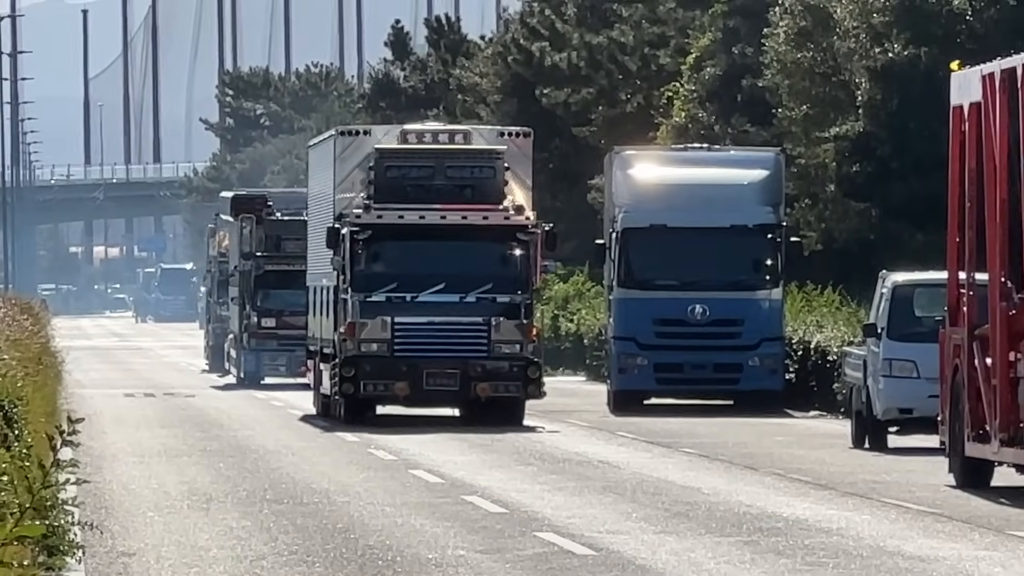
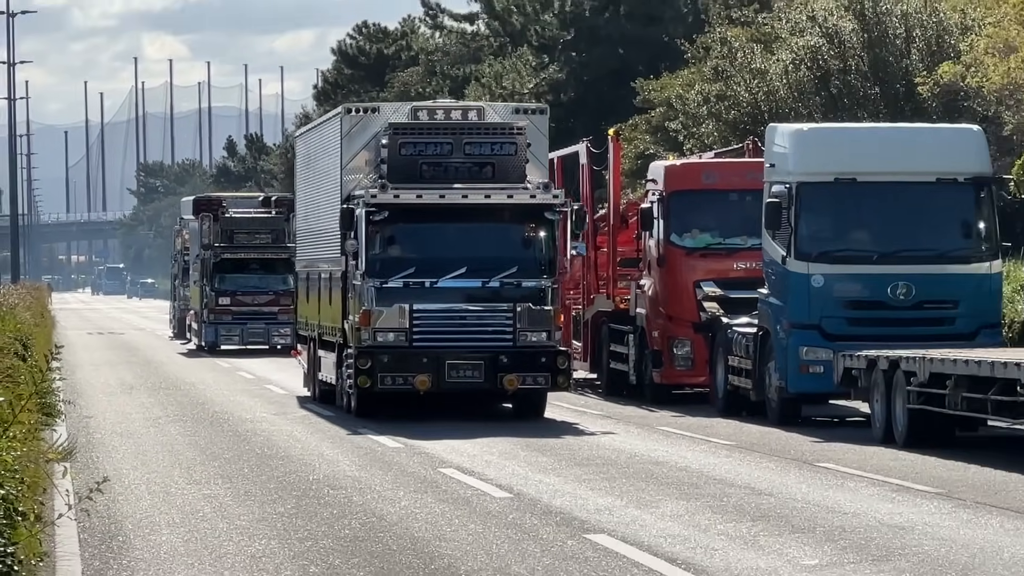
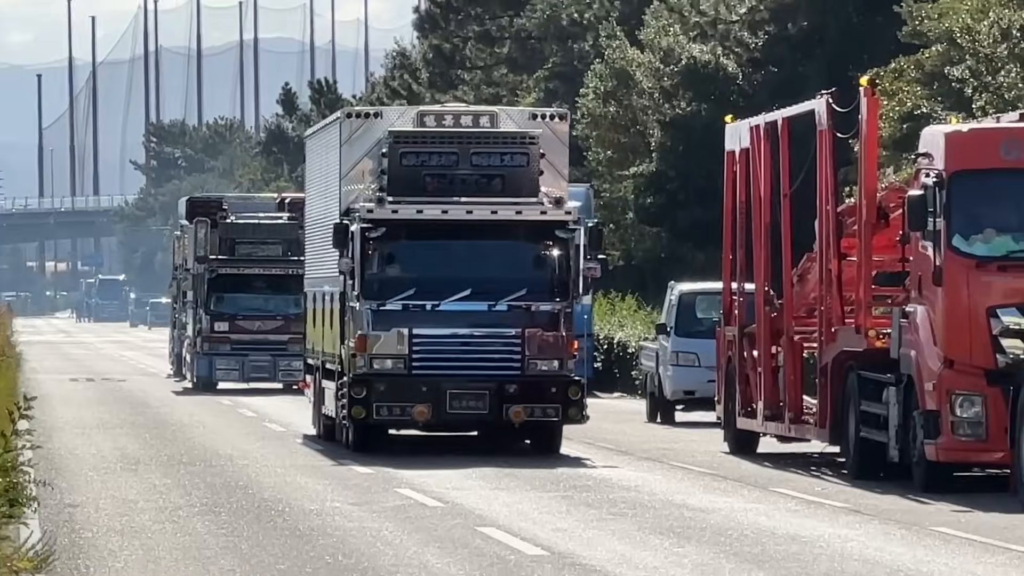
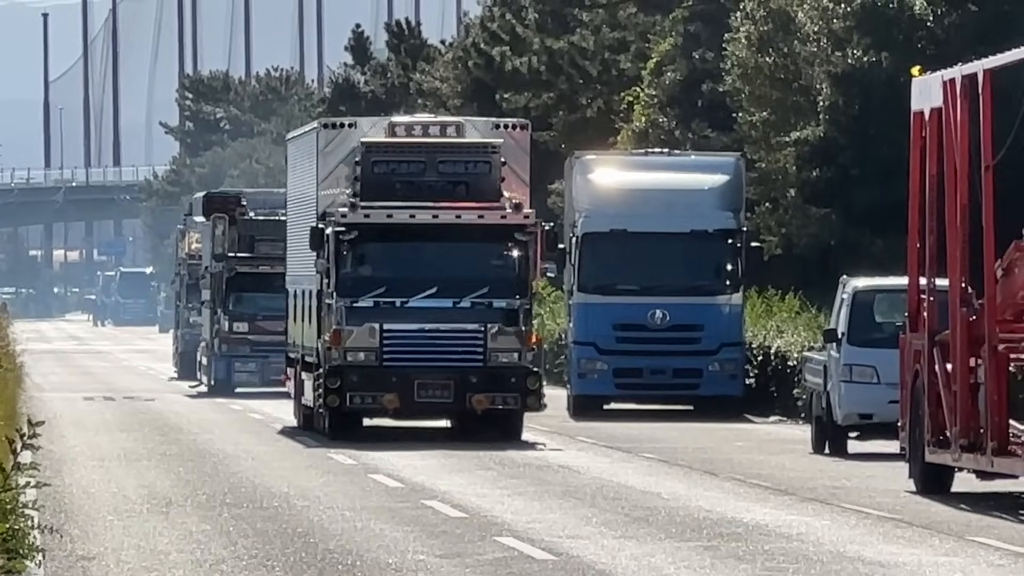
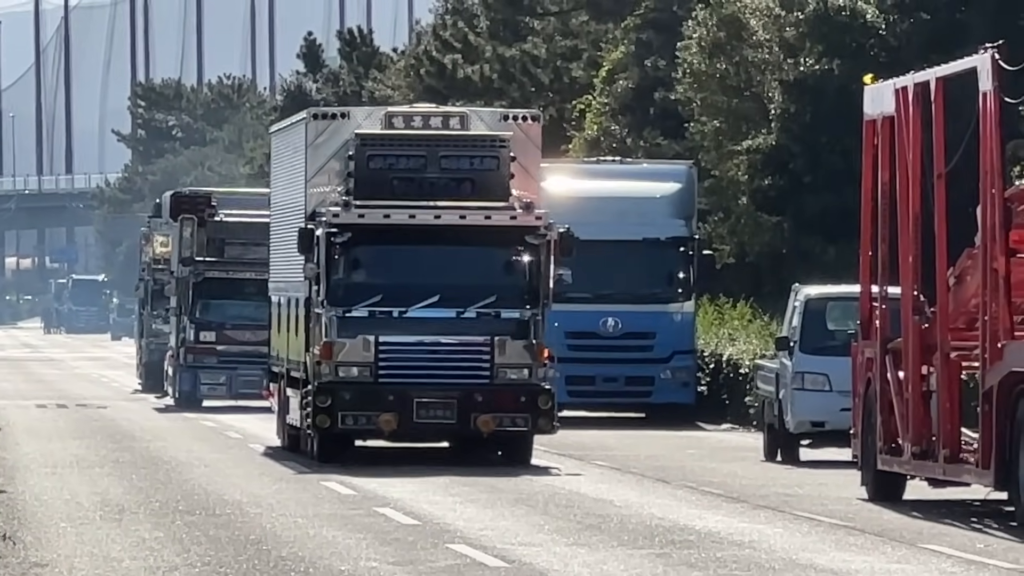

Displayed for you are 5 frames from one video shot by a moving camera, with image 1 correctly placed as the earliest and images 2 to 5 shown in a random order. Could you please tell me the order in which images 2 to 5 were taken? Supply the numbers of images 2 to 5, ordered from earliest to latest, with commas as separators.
4, 5, 3, 2
